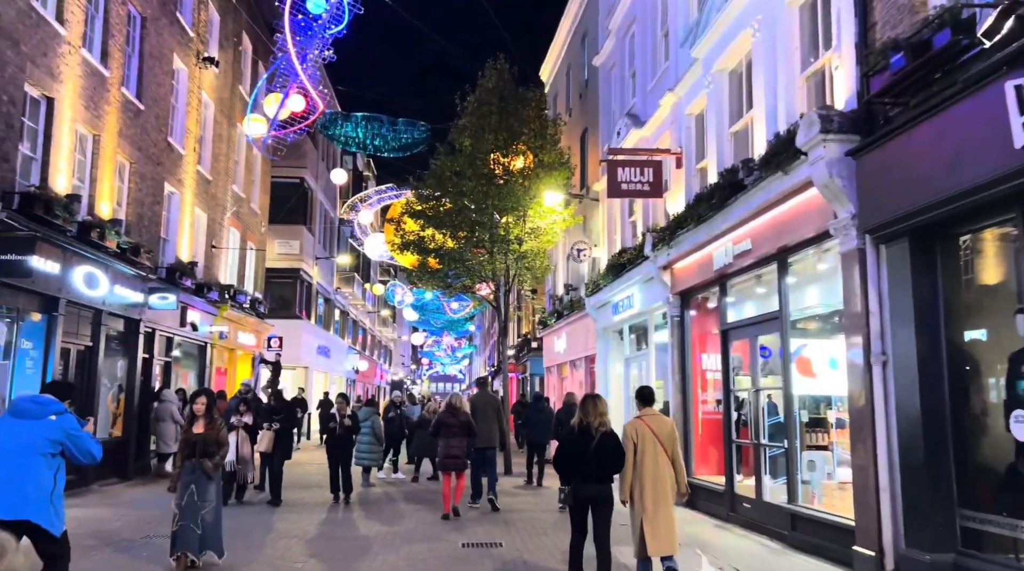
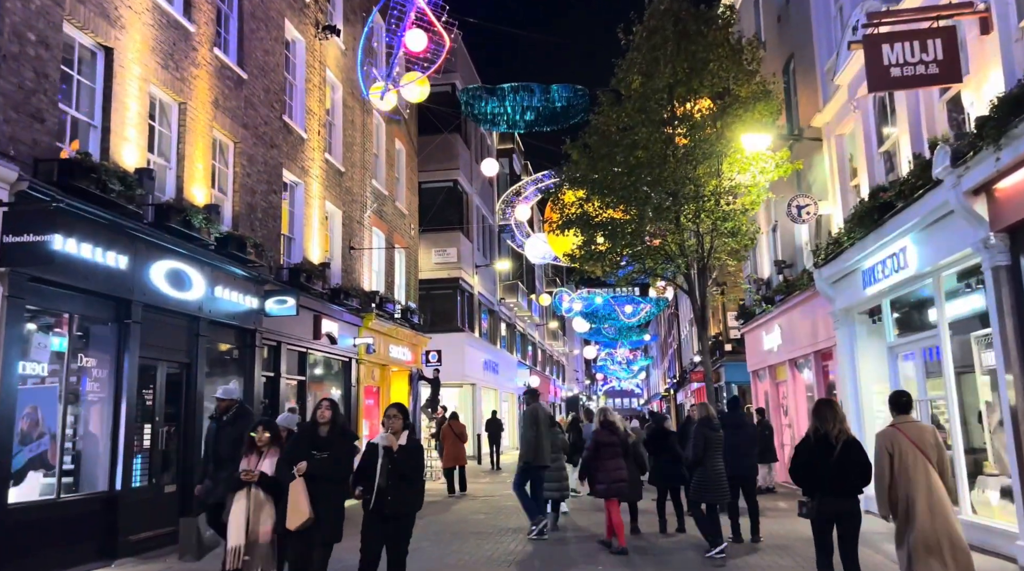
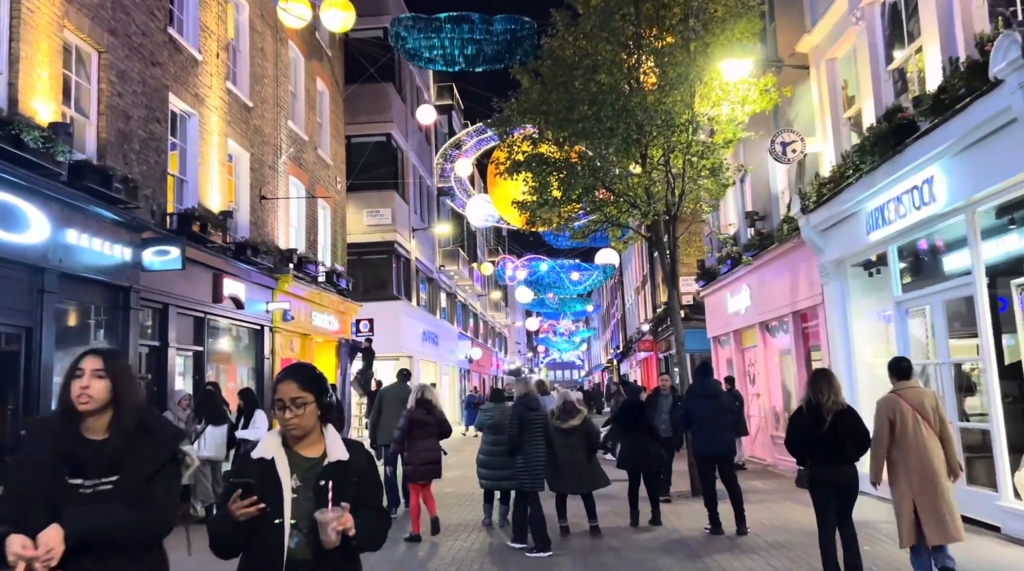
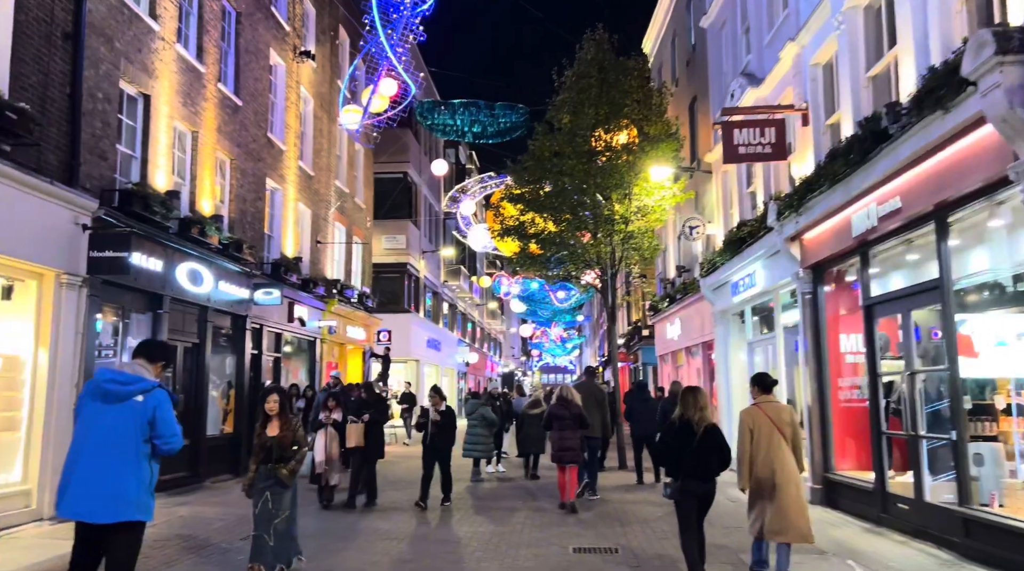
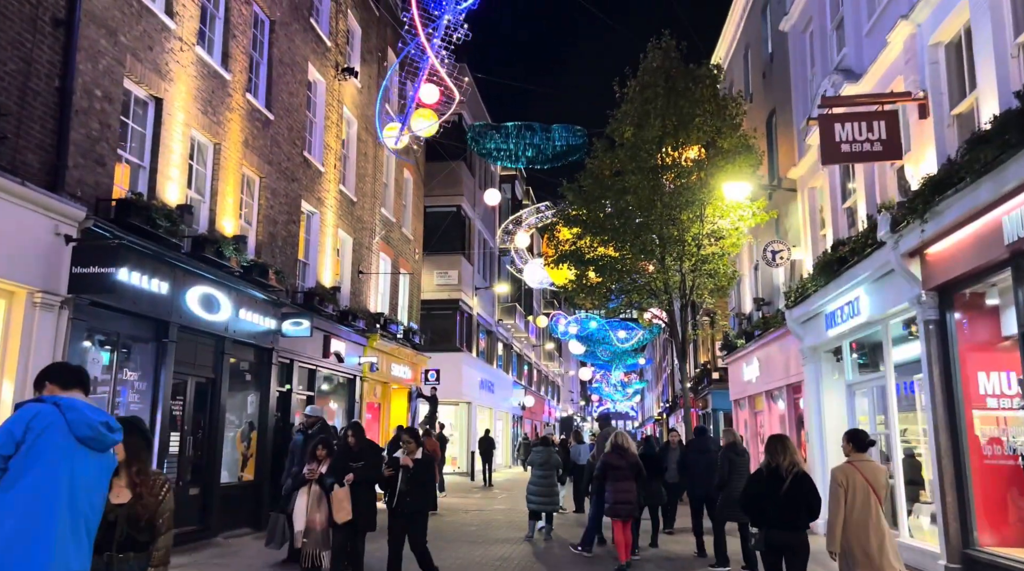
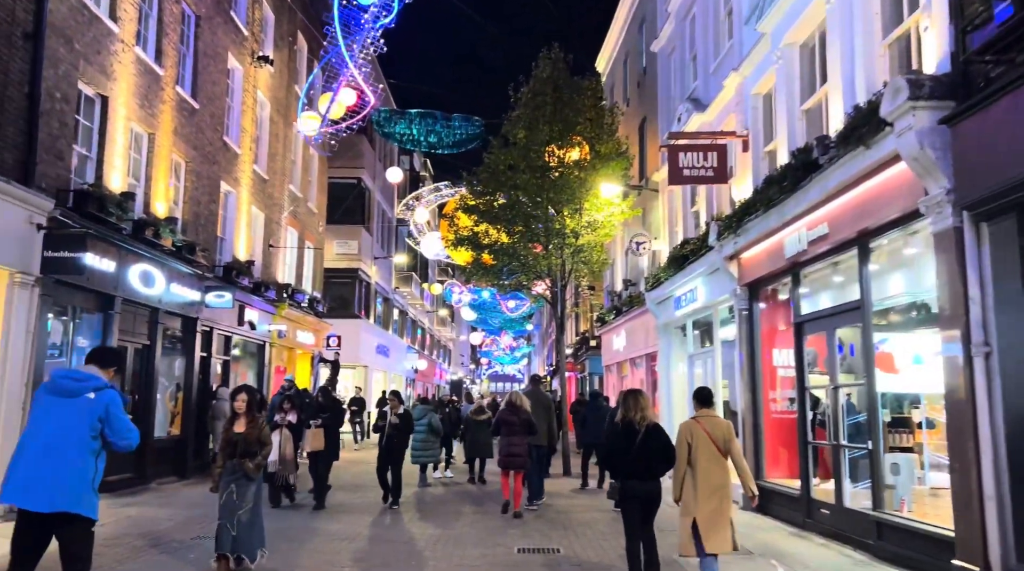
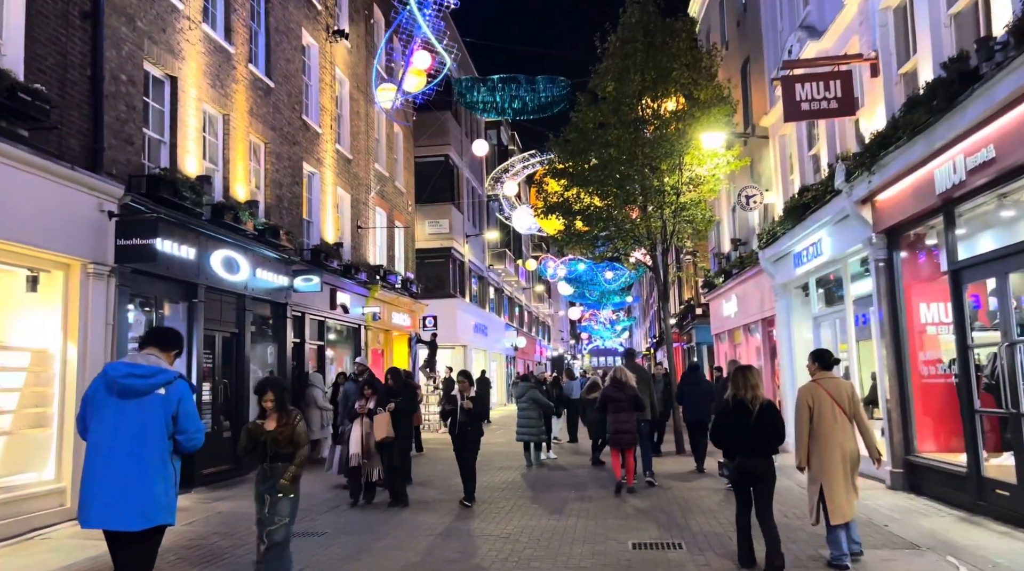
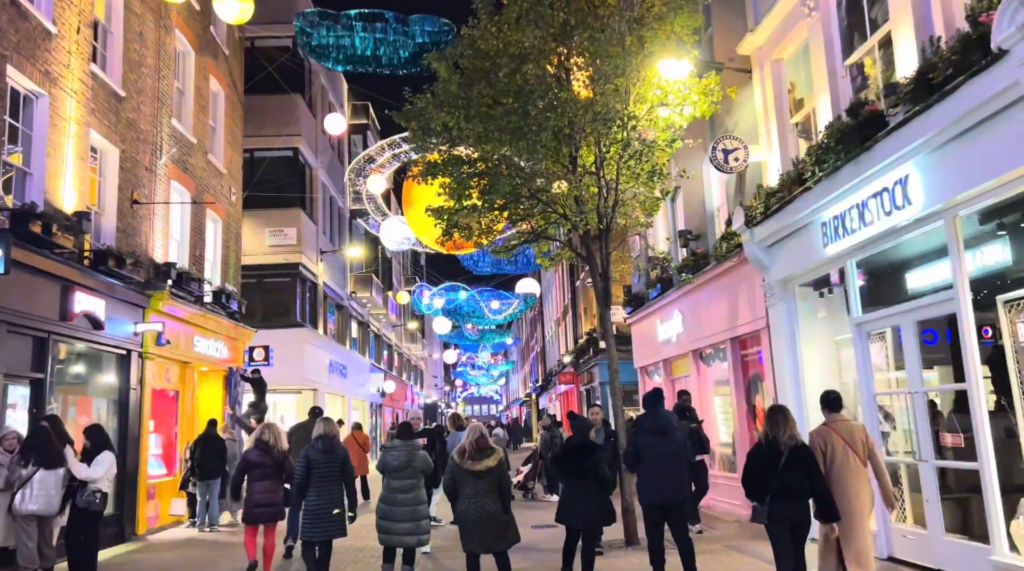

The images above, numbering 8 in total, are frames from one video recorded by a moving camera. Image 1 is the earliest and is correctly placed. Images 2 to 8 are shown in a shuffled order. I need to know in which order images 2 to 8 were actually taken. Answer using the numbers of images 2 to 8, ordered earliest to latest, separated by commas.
6, 4, 7, 5, 2, 3, 8
